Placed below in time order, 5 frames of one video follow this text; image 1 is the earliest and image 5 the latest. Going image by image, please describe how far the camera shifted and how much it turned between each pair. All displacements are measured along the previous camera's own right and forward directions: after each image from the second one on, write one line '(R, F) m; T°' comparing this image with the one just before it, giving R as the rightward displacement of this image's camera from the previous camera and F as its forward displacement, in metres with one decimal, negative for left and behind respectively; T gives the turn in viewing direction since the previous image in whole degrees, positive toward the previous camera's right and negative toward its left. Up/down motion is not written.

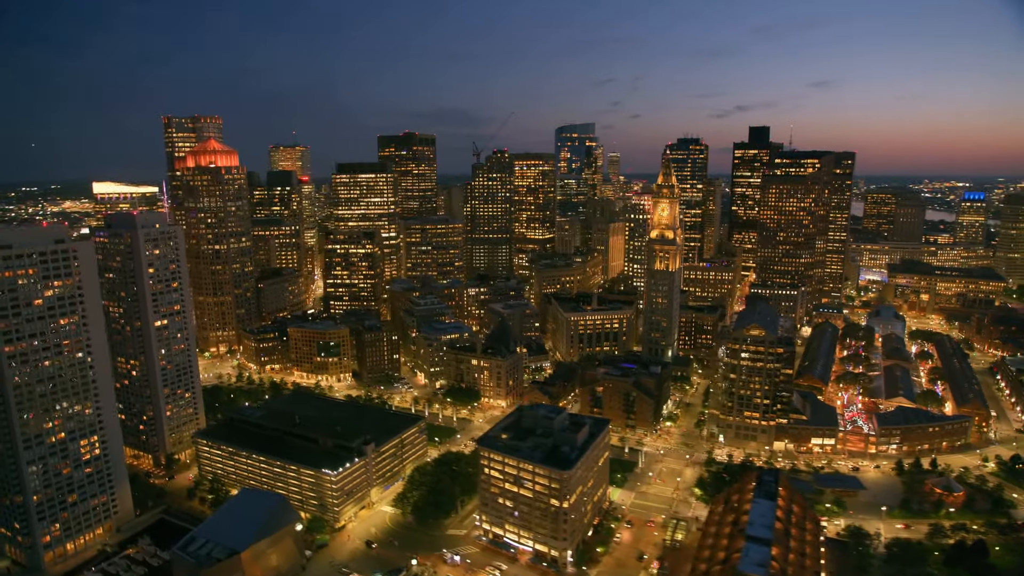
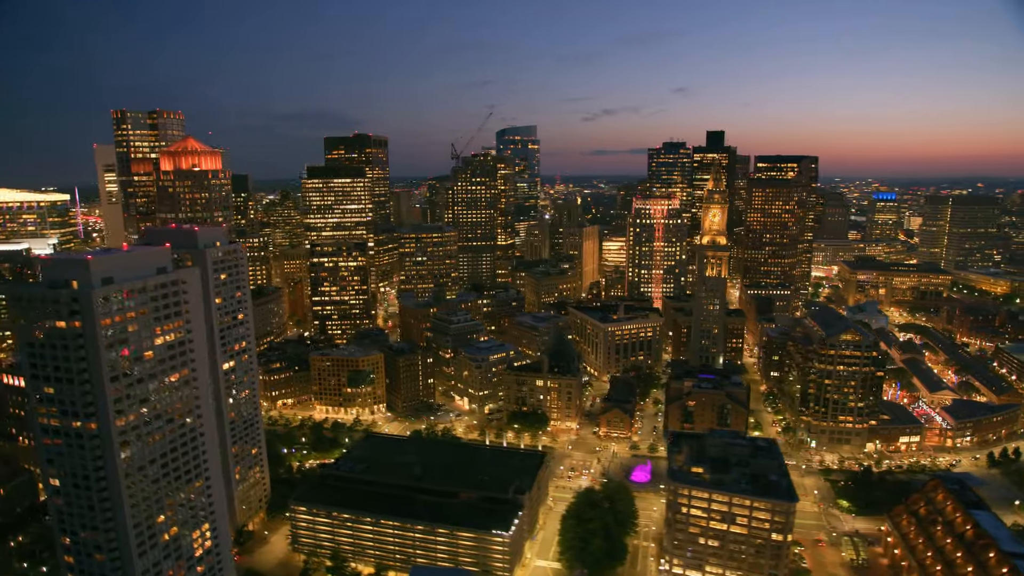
(-40.1, +14.6) m; +11°
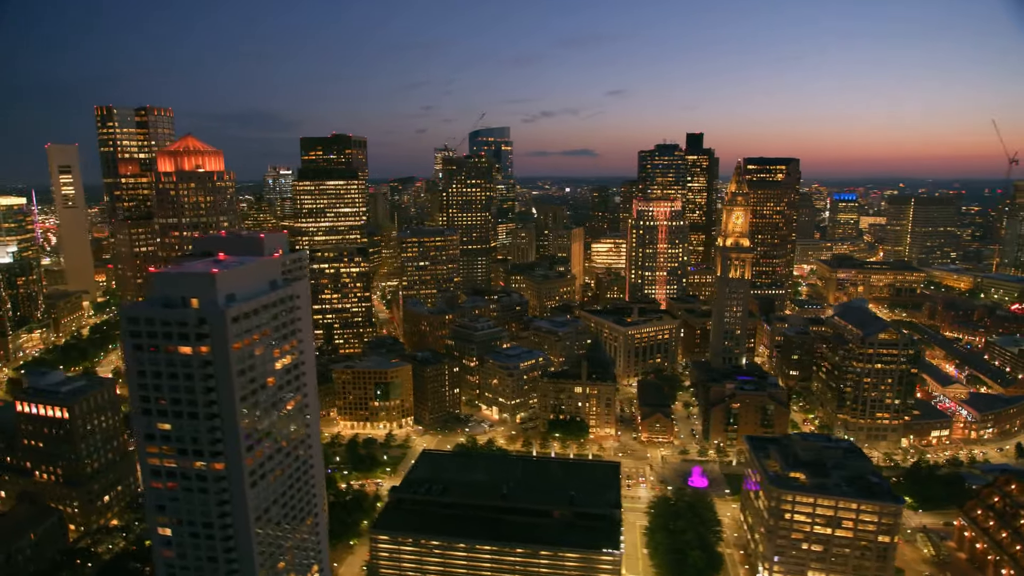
(-19.8, +4.8) m; +5°
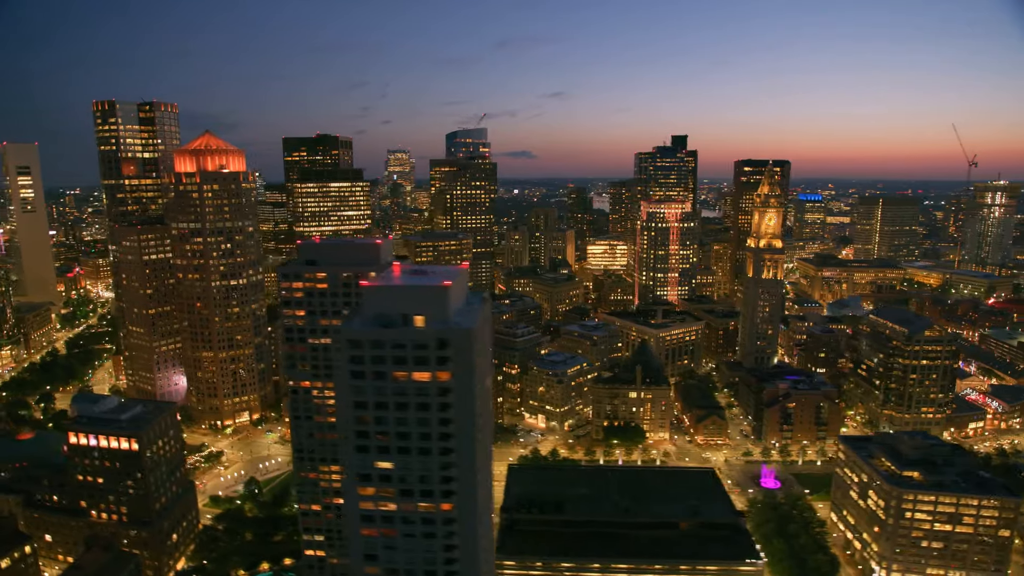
(-23.1, +5.1) m; +6°
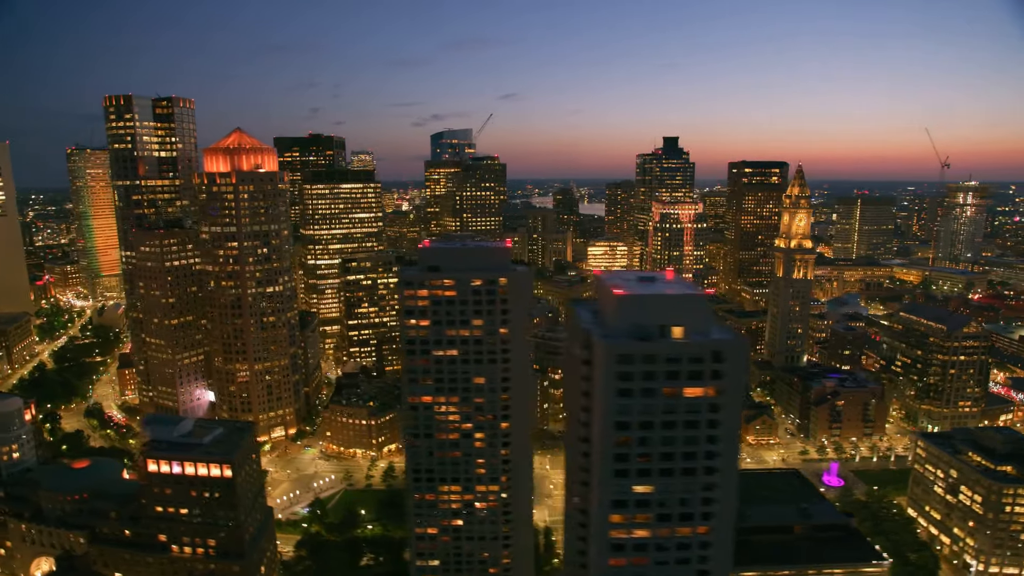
(-20.2, +4.2) m; +5°
